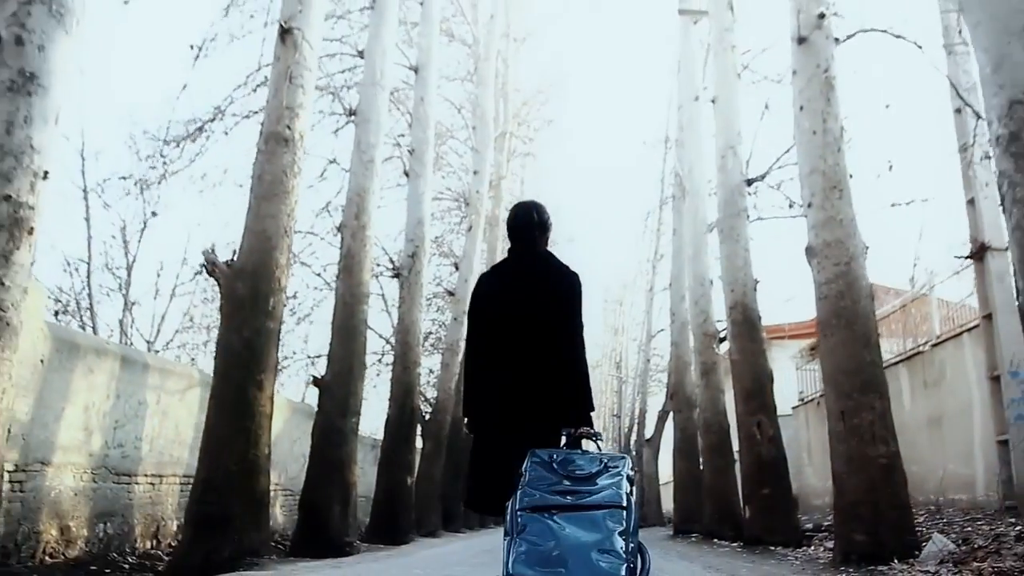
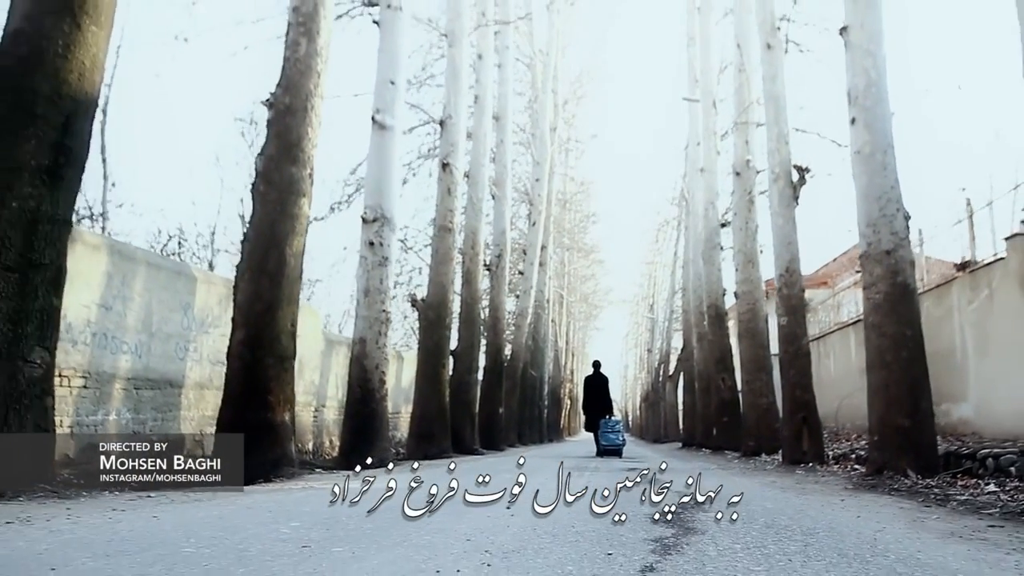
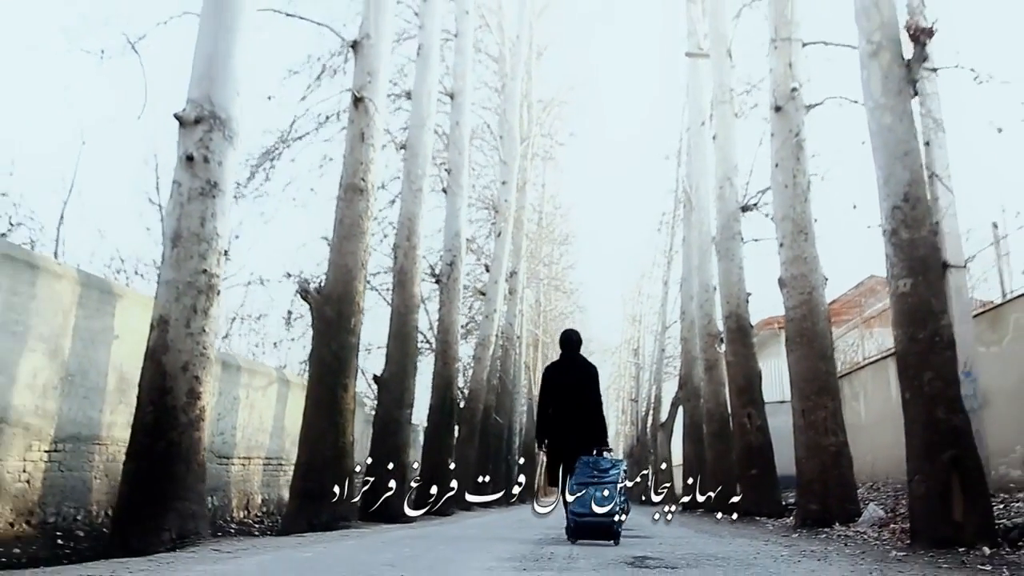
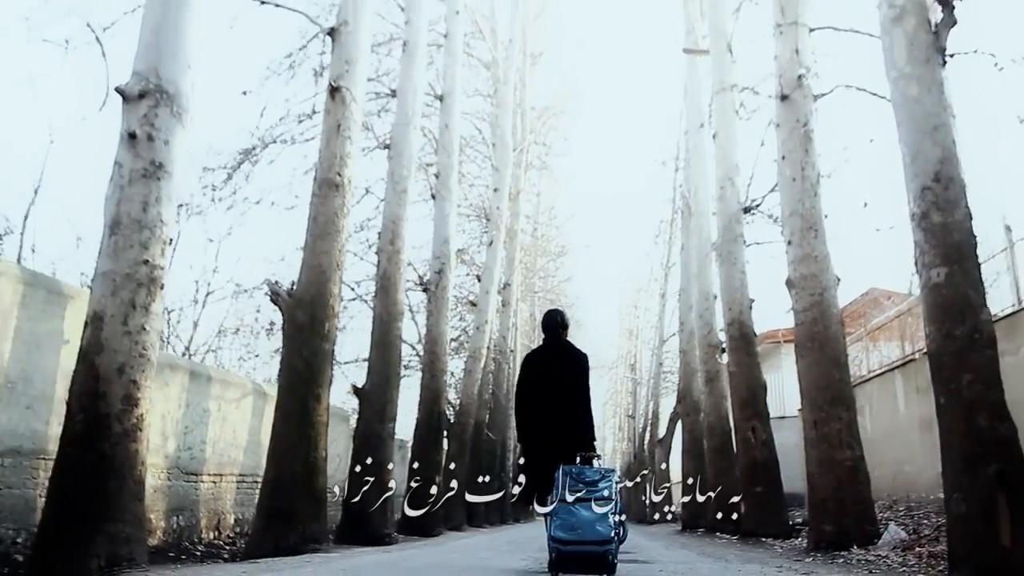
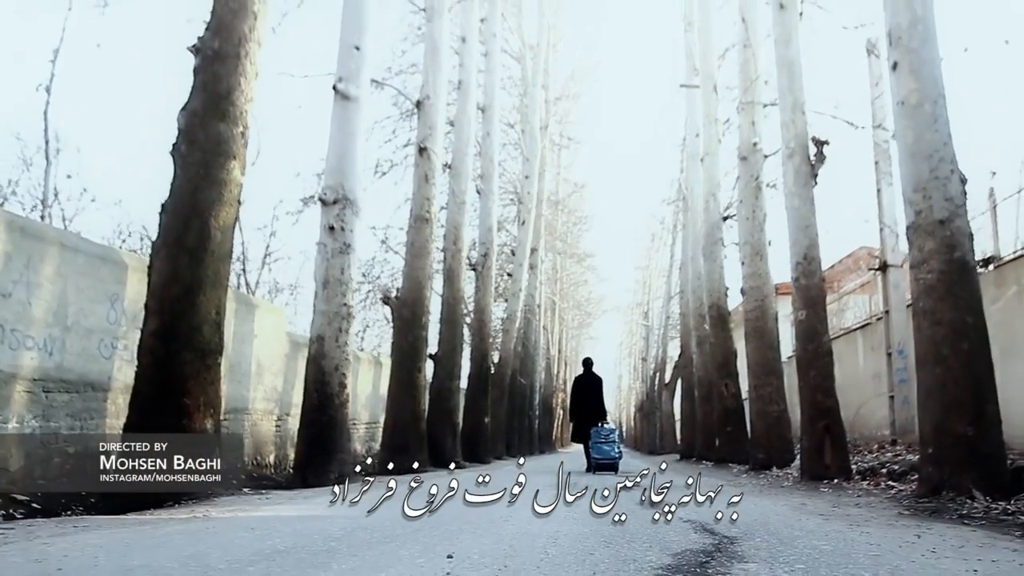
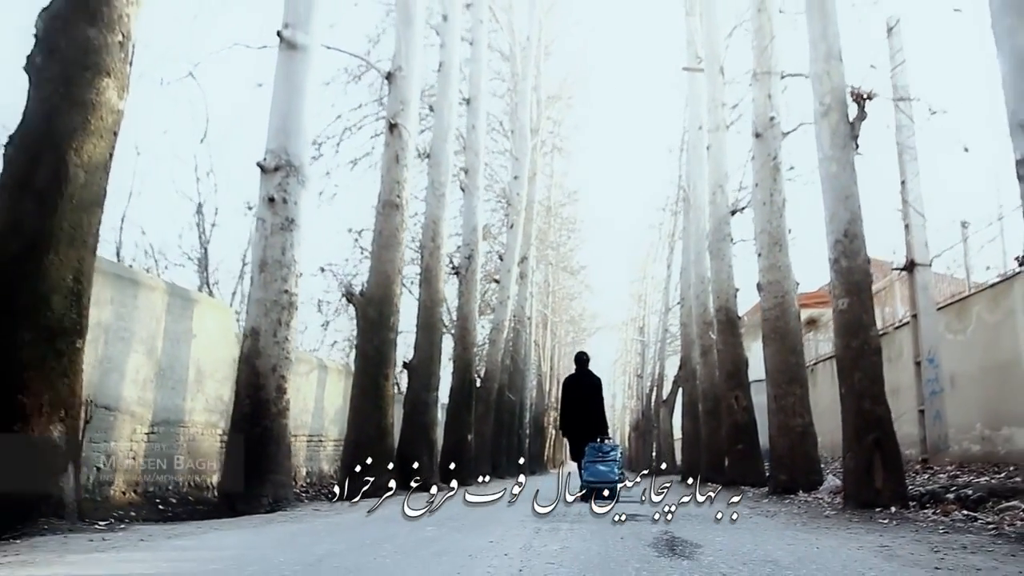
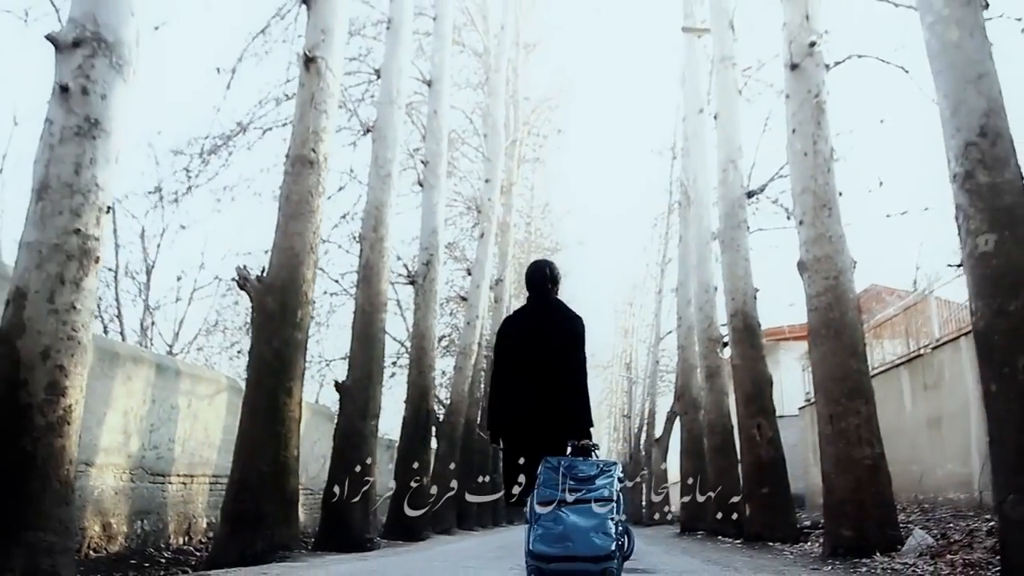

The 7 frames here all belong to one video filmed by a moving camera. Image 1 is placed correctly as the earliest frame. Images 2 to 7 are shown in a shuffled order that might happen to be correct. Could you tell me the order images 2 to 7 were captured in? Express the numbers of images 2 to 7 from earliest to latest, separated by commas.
7, 4, 3, 6, 5, 2
